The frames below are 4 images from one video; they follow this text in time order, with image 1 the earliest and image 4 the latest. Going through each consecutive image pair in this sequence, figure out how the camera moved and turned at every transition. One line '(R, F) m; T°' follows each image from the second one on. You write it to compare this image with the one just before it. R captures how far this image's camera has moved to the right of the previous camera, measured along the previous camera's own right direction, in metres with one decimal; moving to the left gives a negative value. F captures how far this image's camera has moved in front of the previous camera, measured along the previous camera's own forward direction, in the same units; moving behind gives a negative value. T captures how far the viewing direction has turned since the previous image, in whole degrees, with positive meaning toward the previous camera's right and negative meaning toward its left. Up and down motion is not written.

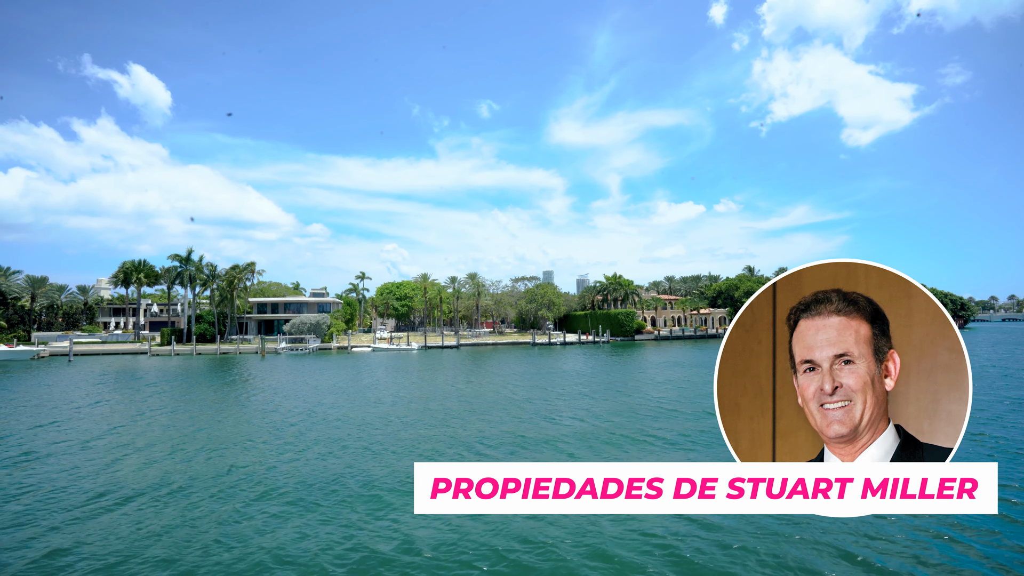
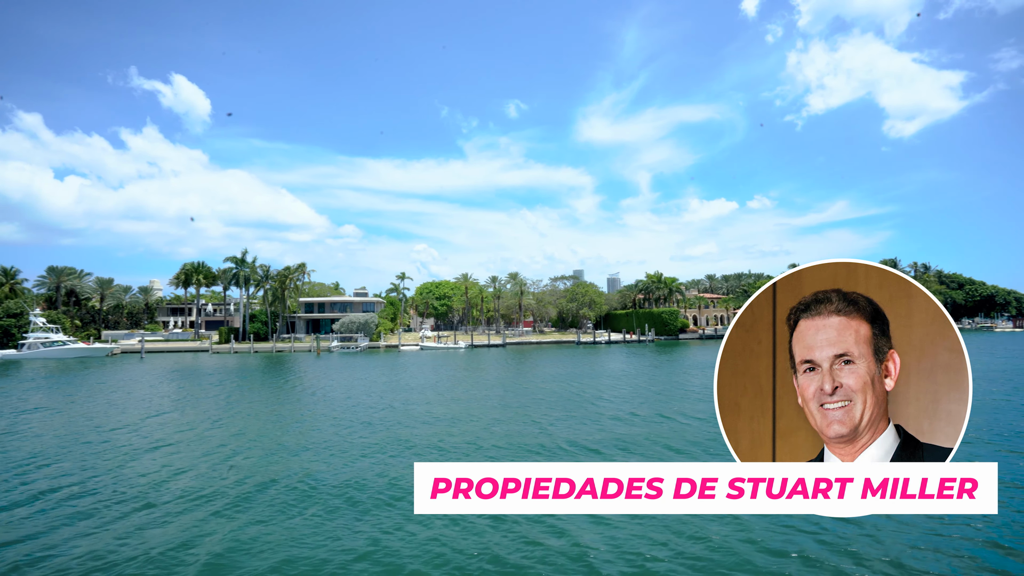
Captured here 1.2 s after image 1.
(+0.9, -0.2) m; -4°
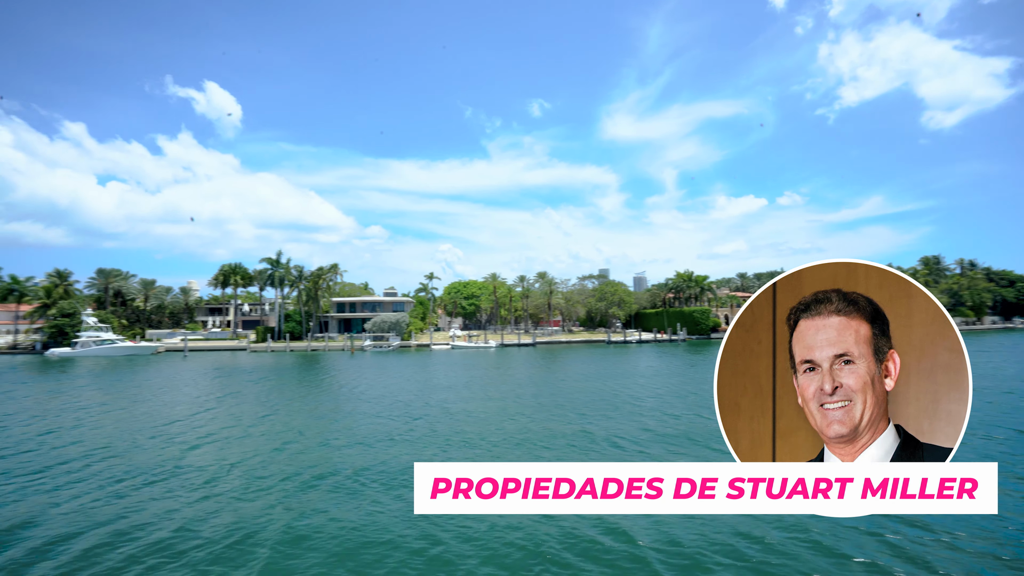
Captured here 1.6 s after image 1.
(+0.8, -0.1) m; -3°
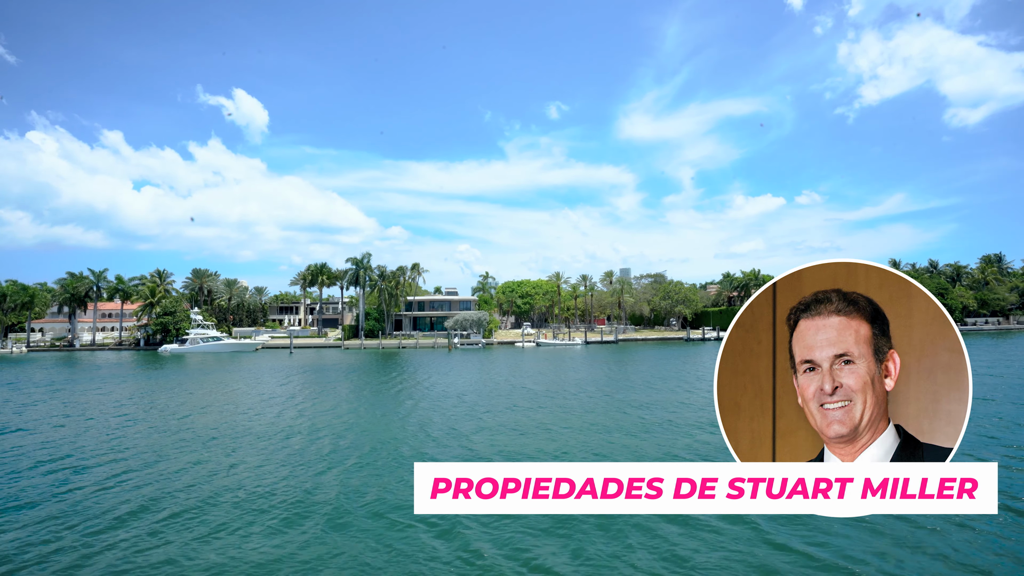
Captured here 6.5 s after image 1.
(-0.1, -0.8) m; -2°
